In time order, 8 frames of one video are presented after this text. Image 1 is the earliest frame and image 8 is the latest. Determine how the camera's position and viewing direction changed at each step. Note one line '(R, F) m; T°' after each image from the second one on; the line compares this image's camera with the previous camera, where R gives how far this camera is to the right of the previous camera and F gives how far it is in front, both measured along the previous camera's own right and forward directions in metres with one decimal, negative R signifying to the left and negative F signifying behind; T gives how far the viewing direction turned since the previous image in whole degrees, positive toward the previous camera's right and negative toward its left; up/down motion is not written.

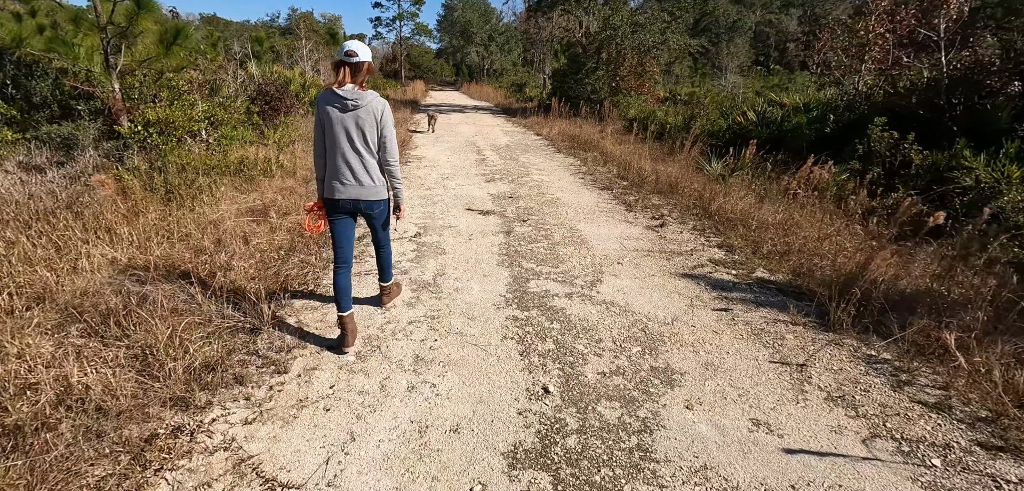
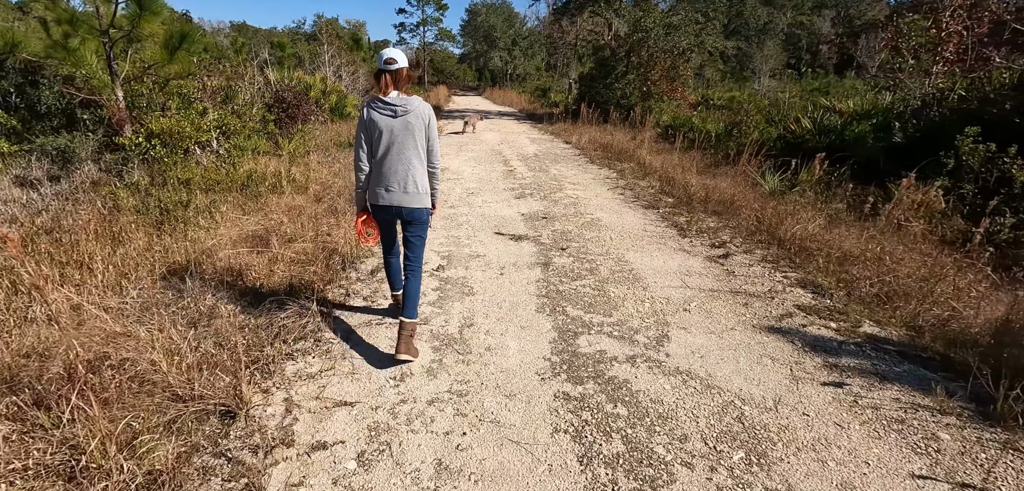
(-0.1, +0.8) m; -2°
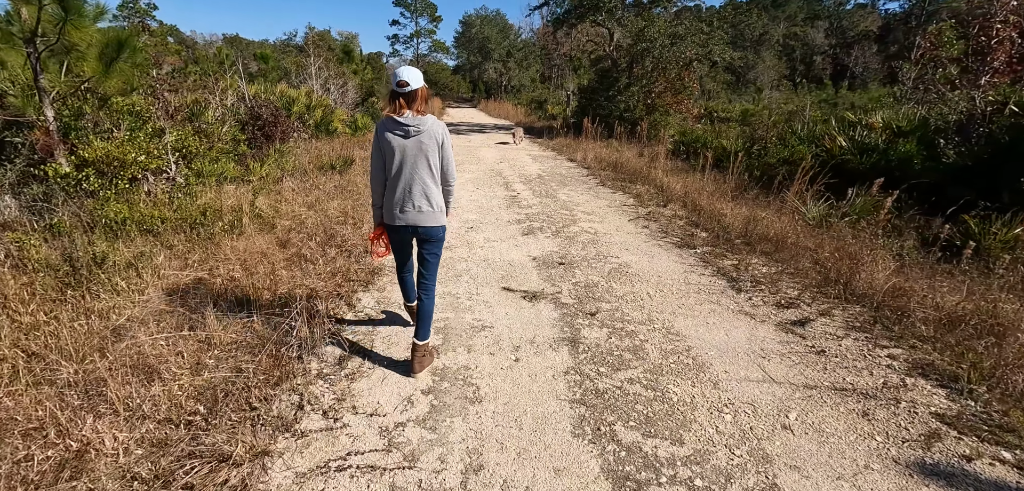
(-0.1, +1.1) m; +1°
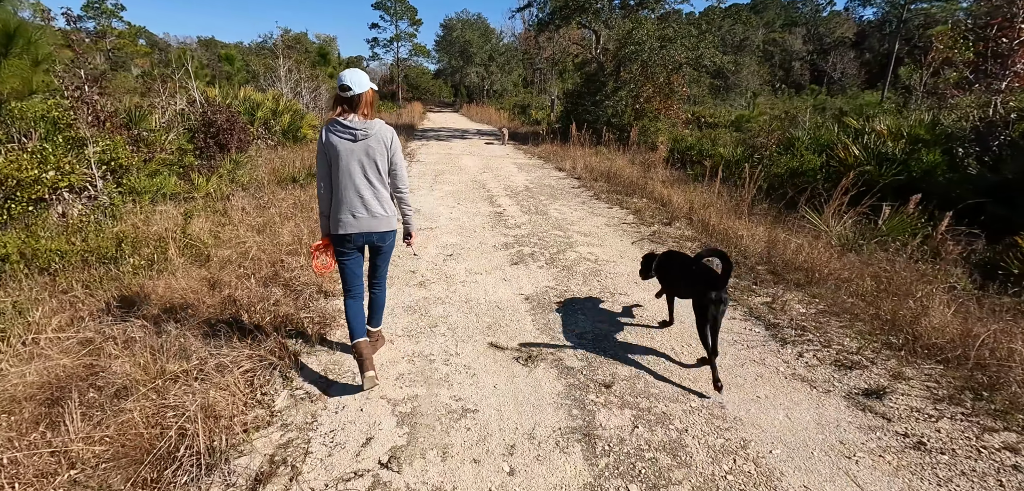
(0.0, +0.9) m; +2°
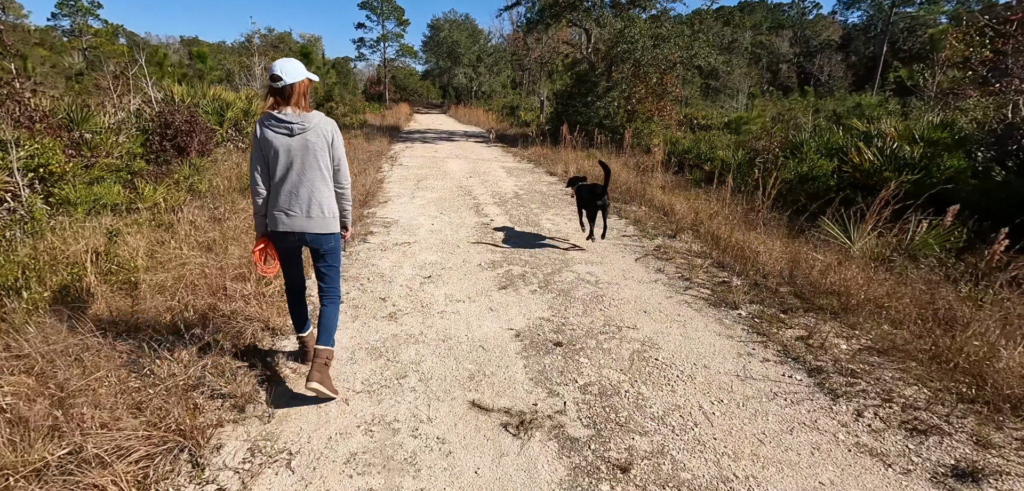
(0.0, +0.7) m; +1°
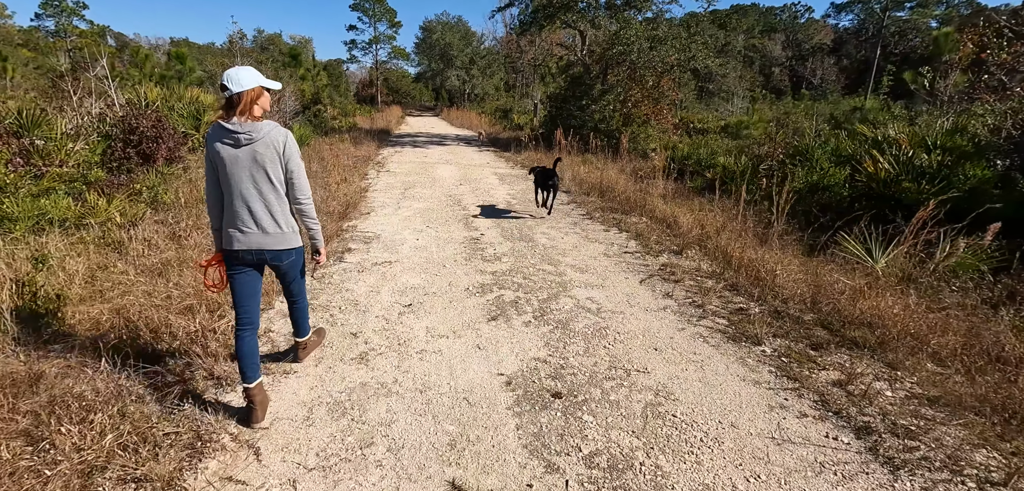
(0.0, +0.5) m; +1°
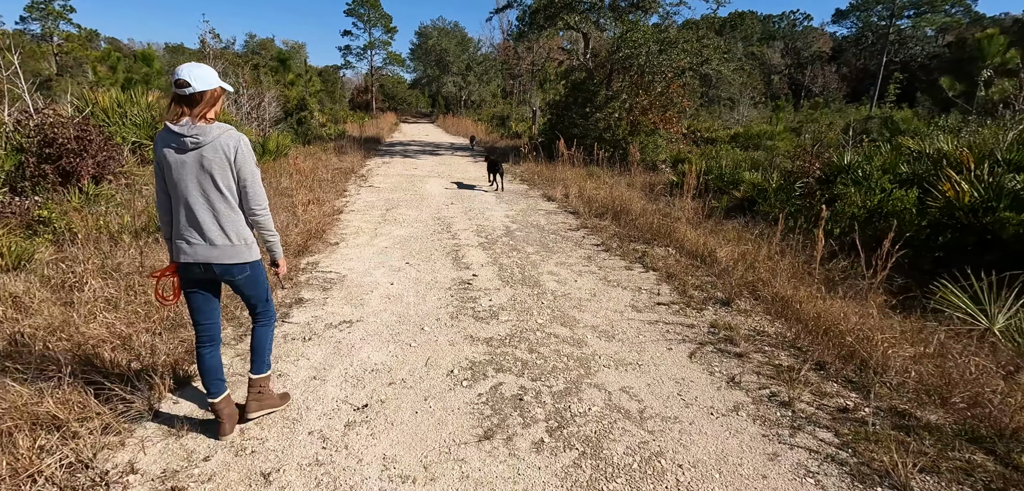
(0.0, +1.3) m; 0°
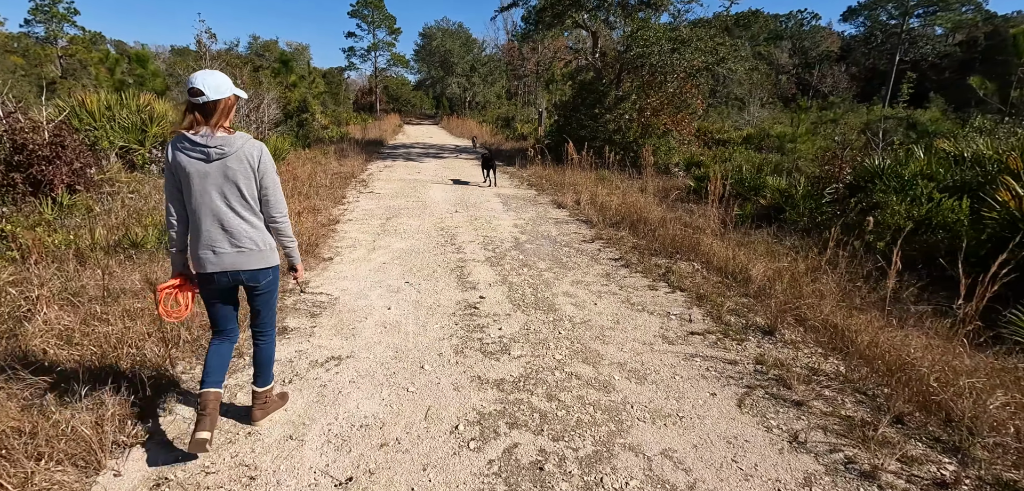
(-0.1, +0.5) m; 0°
